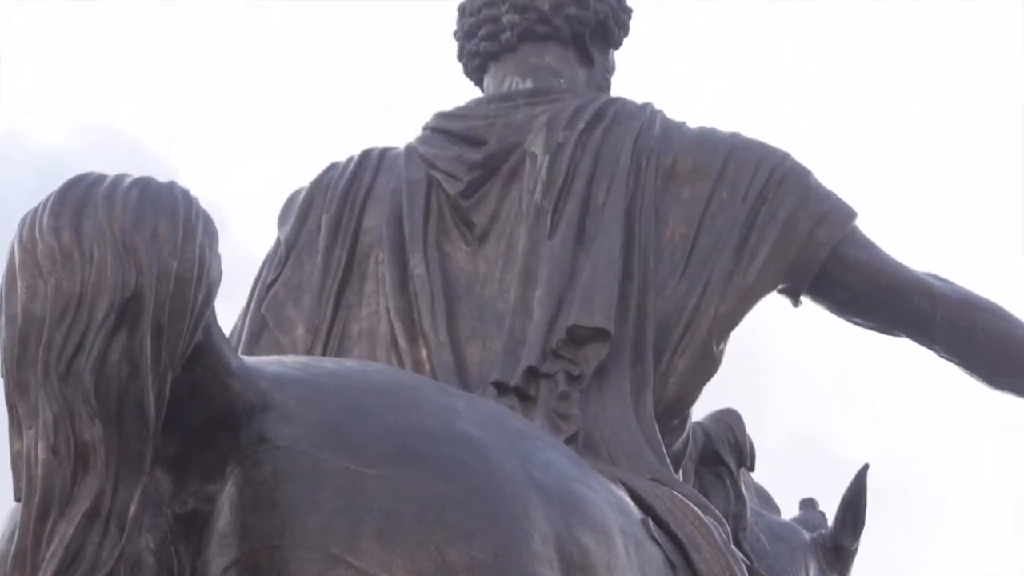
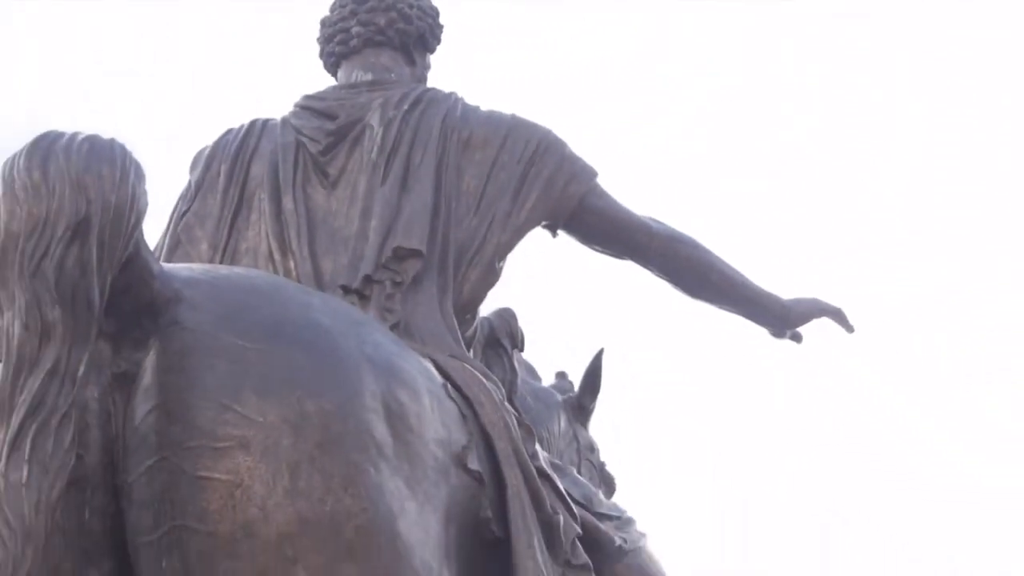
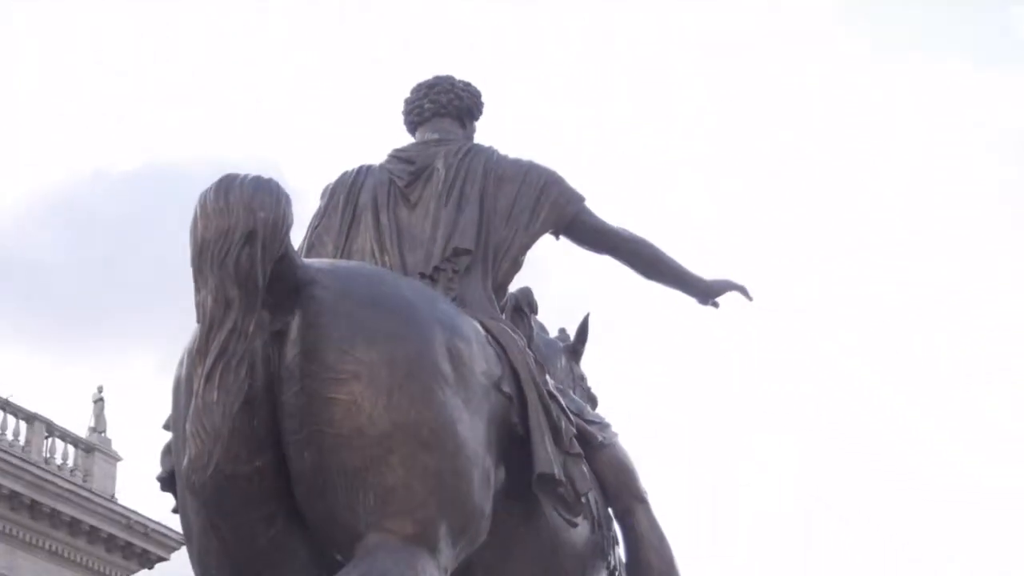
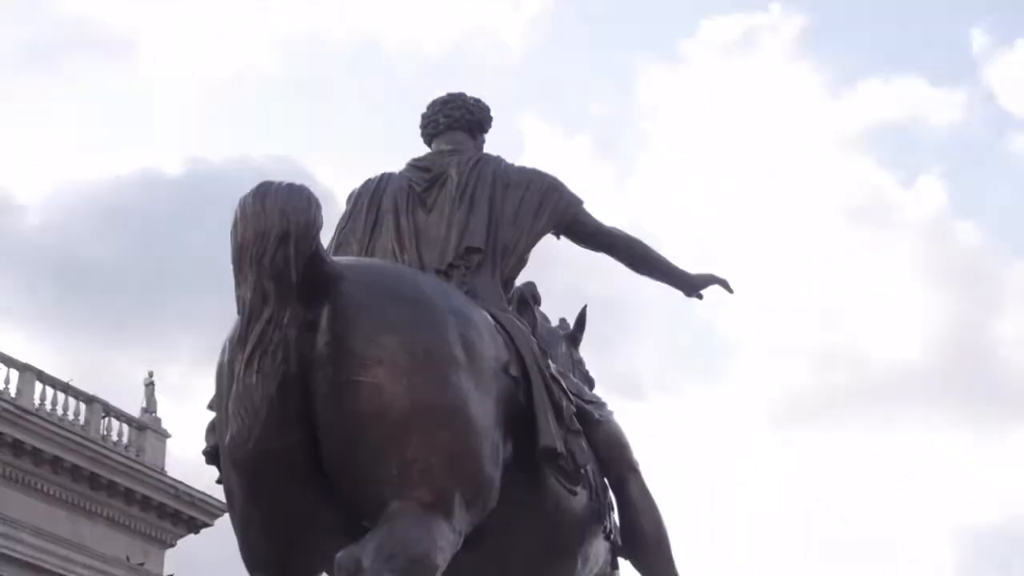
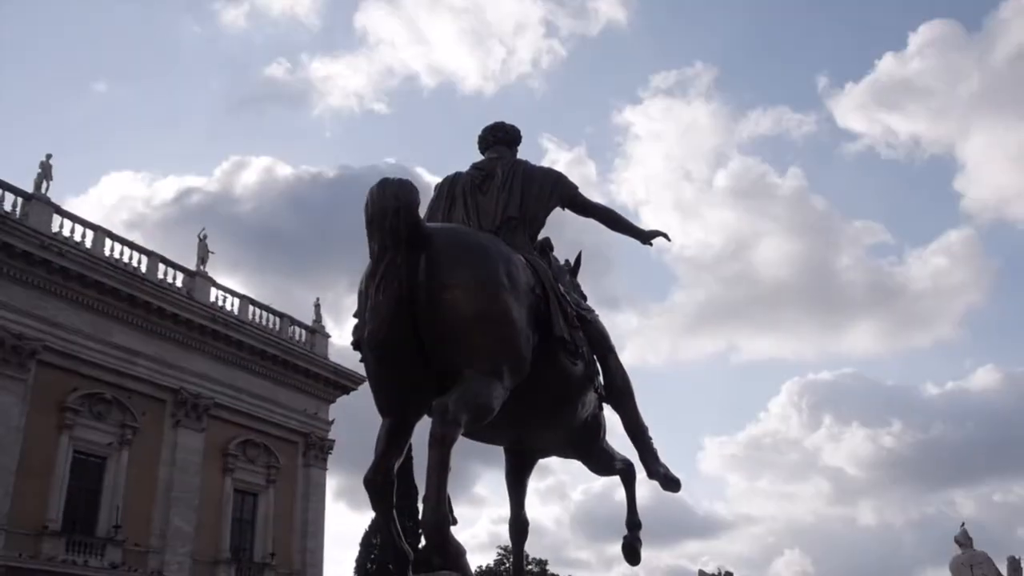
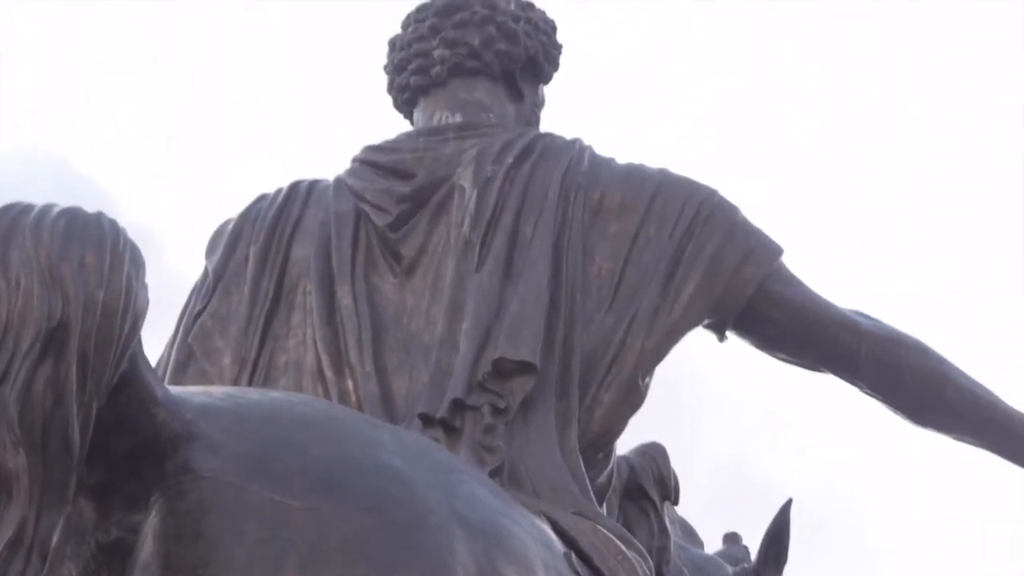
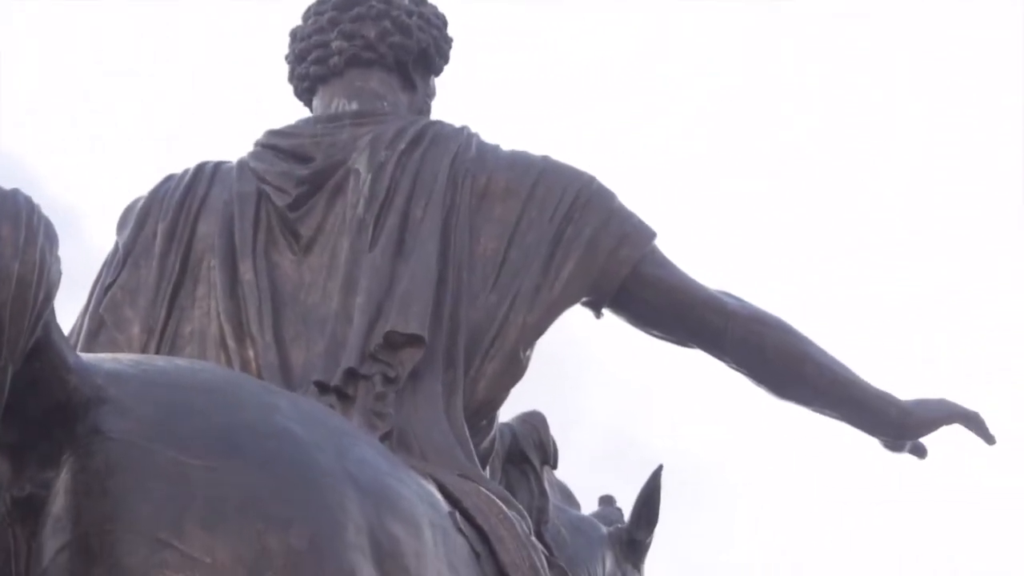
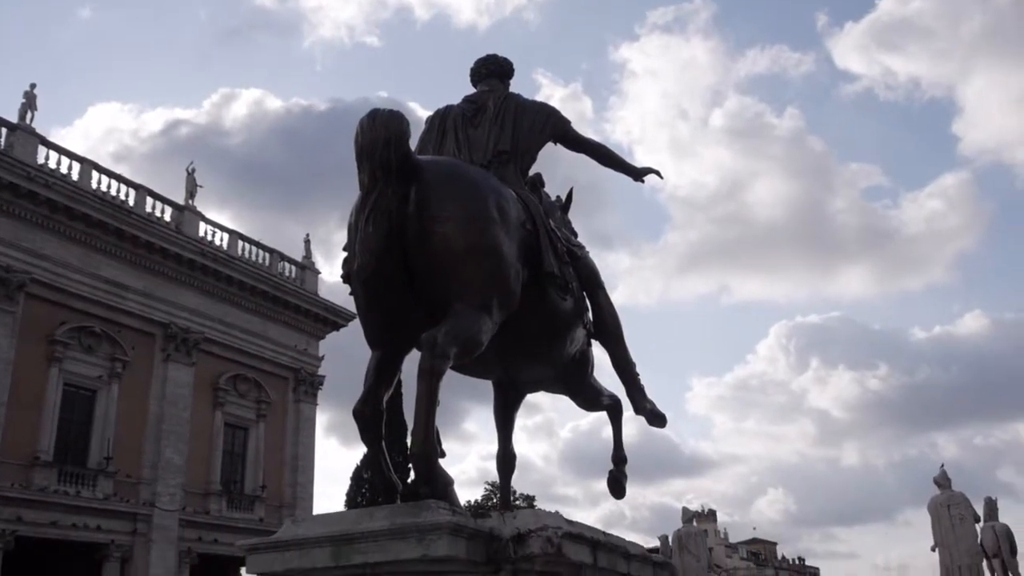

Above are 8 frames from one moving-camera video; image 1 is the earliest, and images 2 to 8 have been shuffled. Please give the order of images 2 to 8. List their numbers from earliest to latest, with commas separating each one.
6, 7, 2, 3, 4, 5, 8
